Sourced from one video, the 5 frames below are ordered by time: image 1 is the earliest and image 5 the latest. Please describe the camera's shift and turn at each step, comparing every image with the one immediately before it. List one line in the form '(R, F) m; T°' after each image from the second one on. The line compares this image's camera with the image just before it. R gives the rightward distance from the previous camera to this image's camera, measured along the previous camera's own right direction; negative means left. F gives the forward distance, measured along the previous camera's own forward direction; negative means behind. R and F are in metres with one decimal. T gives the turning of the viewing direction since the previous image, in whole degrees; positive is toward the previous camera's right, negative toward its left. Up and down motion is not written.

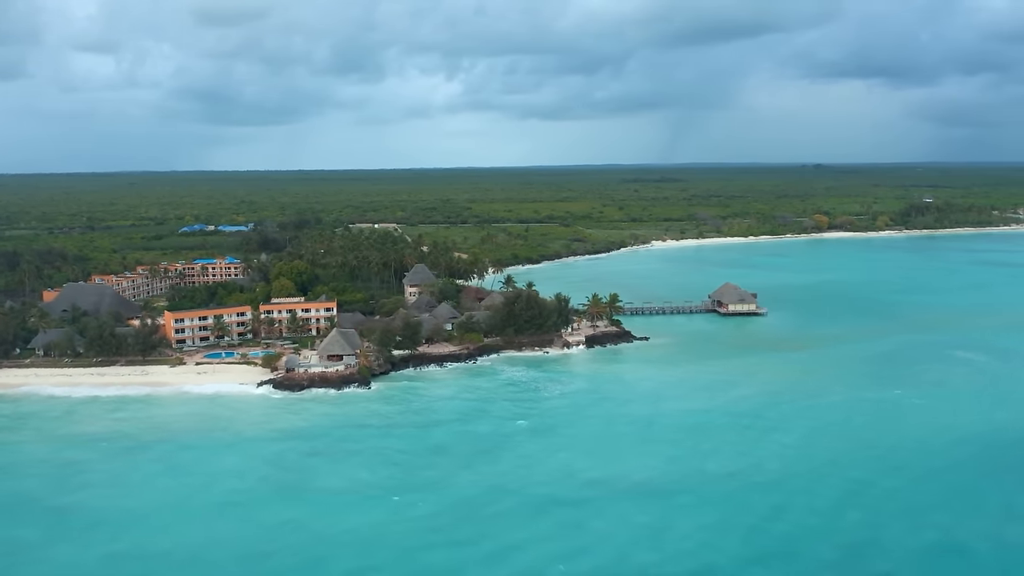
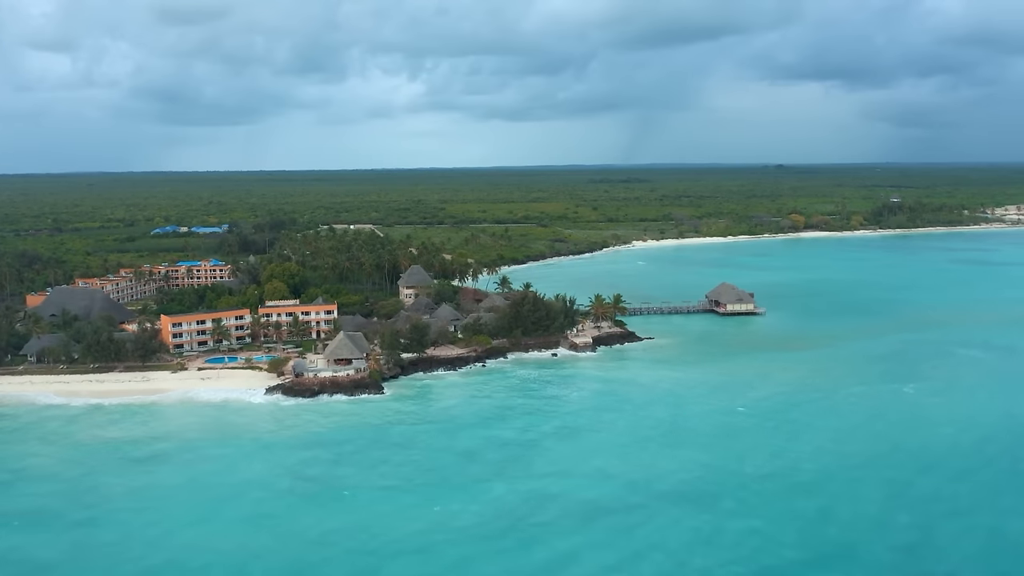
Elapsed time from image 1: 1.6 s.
(-2.3, +0.6) m; +2°
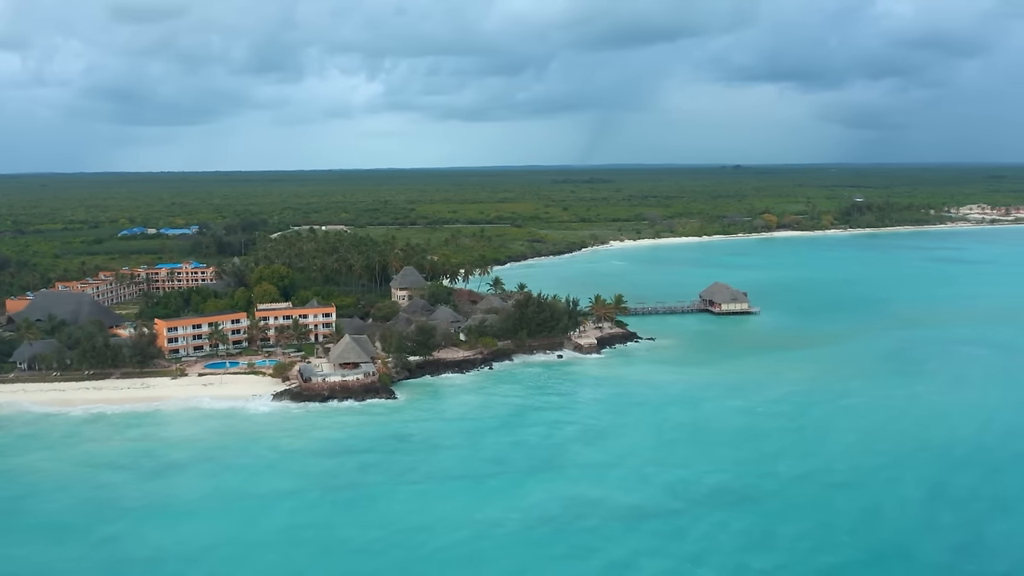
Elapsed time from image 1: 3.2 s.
(-2.4, +0.6) m; +2°
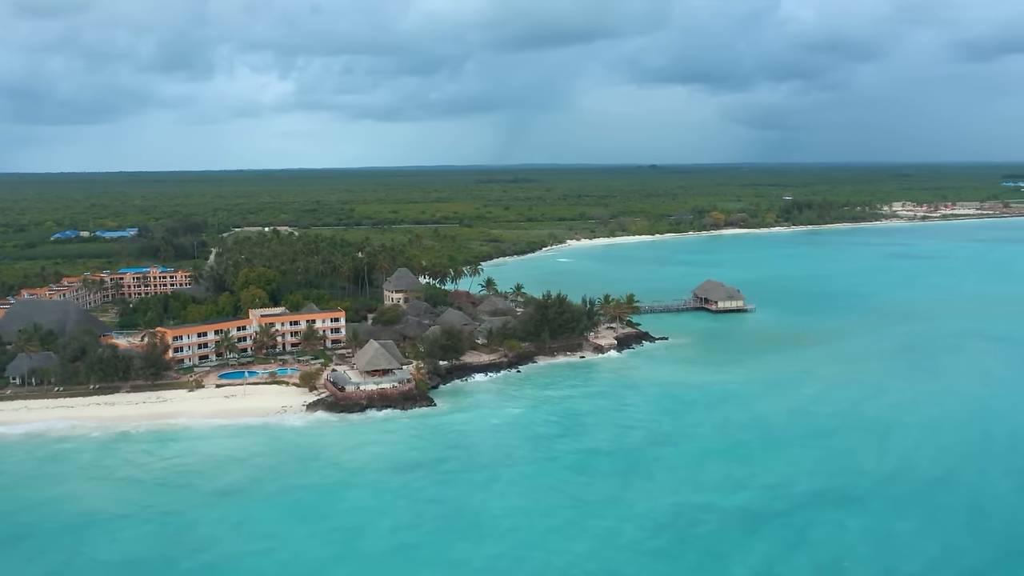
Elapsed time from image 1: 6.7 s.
(-5.4, +1.3) m; +5°
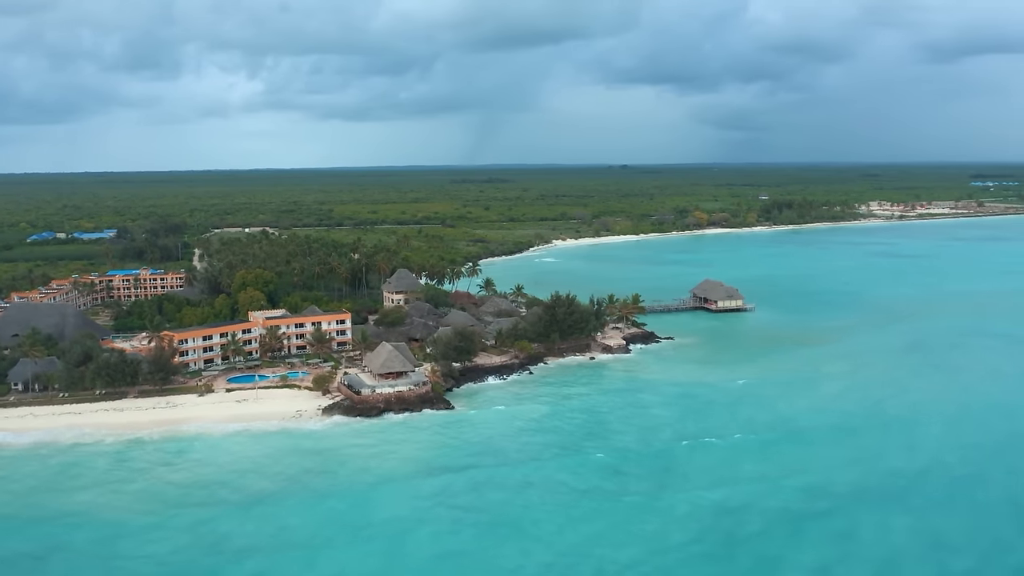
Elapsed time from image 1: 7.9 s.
(-2.0, +0.4) m; +2°
